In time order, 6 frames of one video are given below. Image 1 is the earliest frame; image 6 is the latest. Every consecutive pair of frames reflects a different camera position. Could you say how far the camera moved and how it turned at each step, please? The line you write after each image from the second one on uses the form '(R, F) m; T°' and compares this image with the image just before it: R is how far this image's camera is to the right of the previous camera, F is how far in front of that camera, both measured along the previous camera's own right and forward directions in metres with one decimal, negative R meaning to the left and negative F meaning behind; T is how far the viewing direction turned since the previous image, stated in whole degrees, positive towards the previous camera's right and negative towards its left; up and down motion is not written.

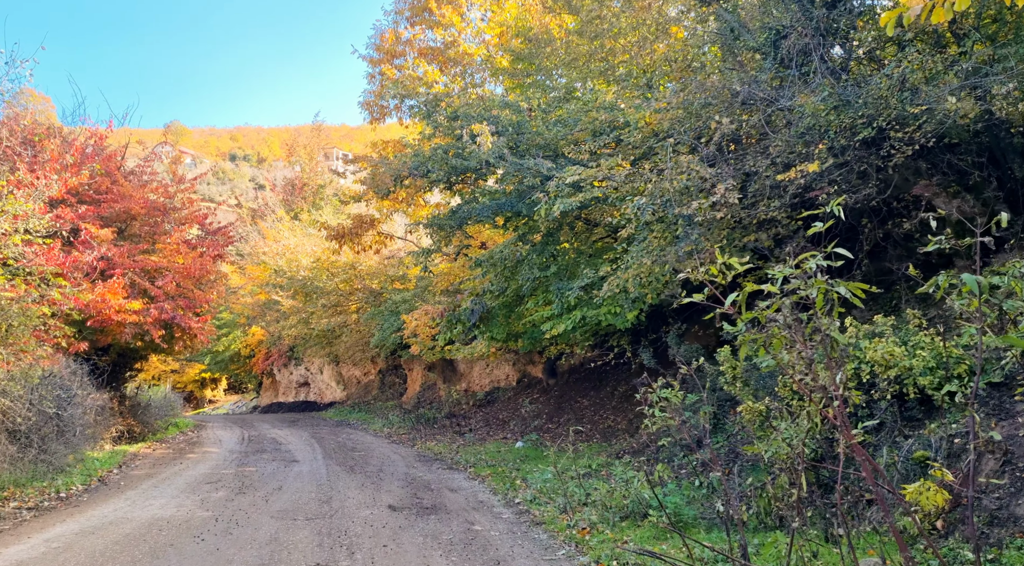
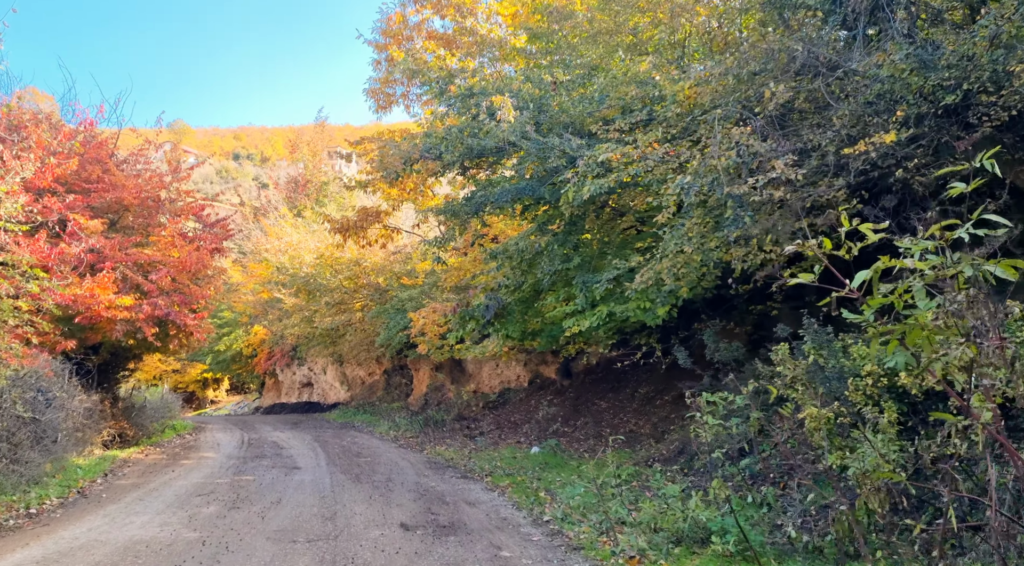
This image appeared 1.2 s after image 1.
(-0.2, +1.0) m; 0°
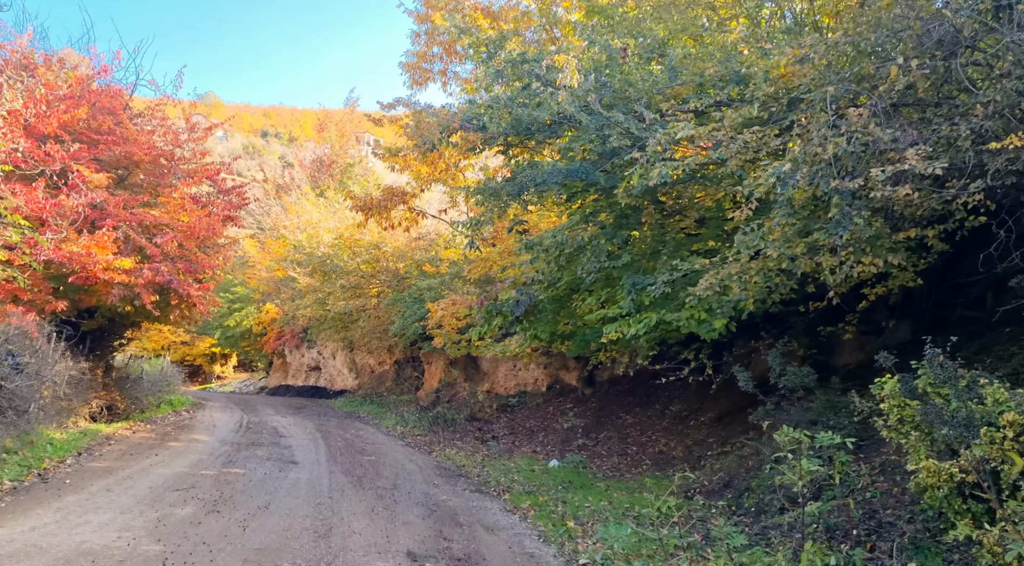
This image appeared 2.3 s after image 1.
(-0.3, +1.3) m; -1°
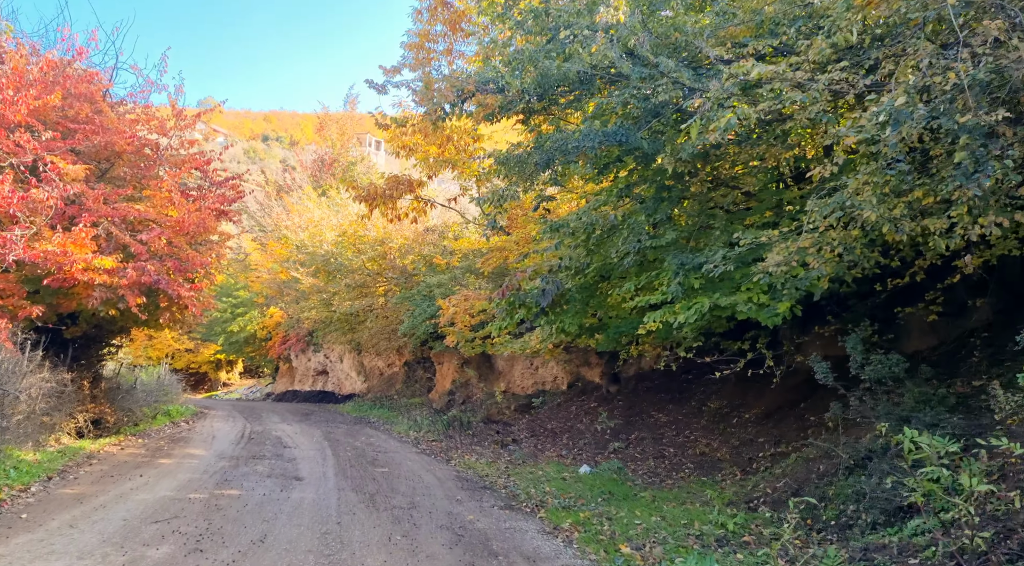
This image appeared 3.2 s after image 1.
(-0.3, +1.3) m; 0°
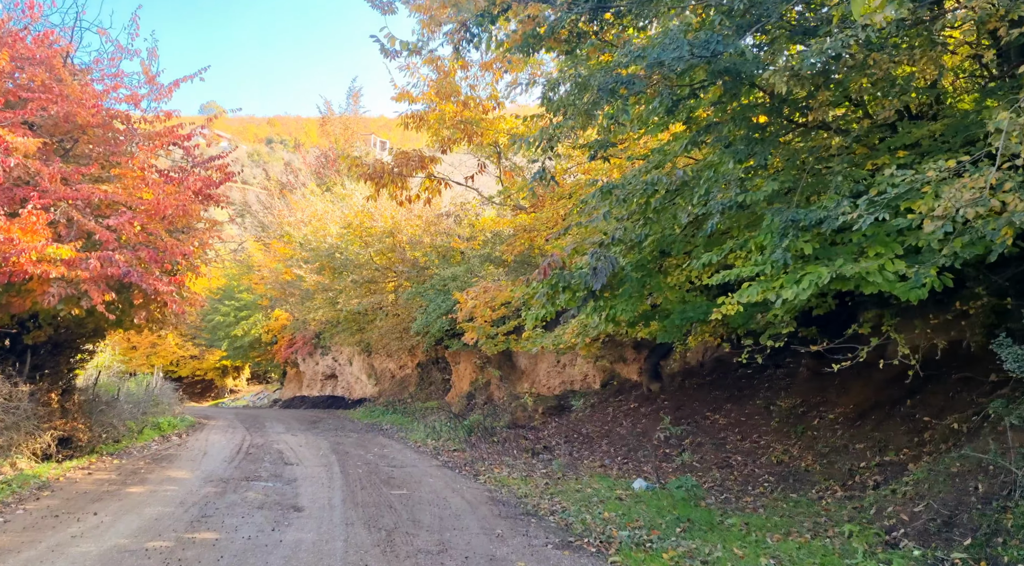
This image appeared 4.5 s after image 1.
(-0.4, +2.1) m; -1°
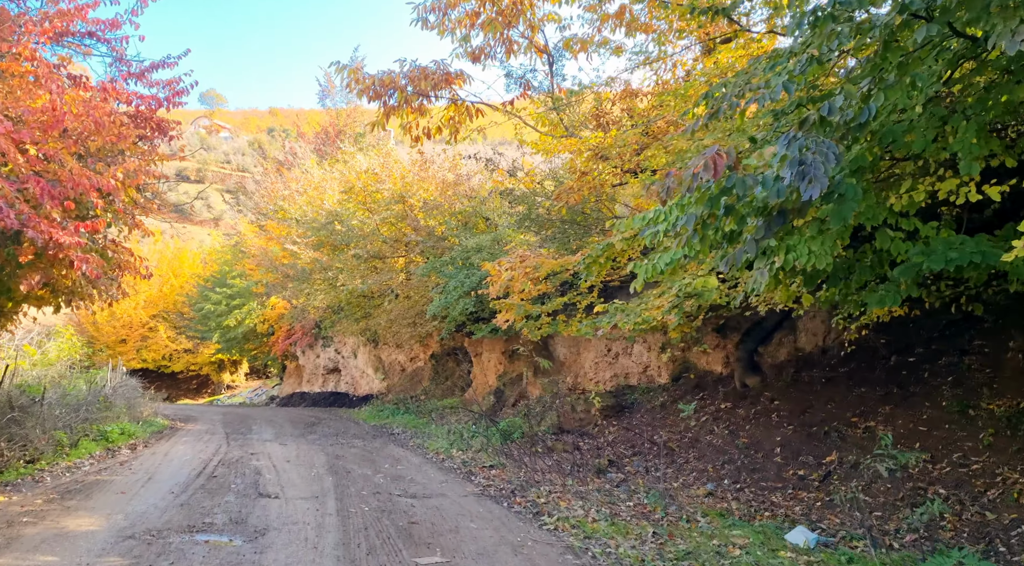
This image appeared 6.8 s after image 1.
(-0.8, +4.1) m; 0°
